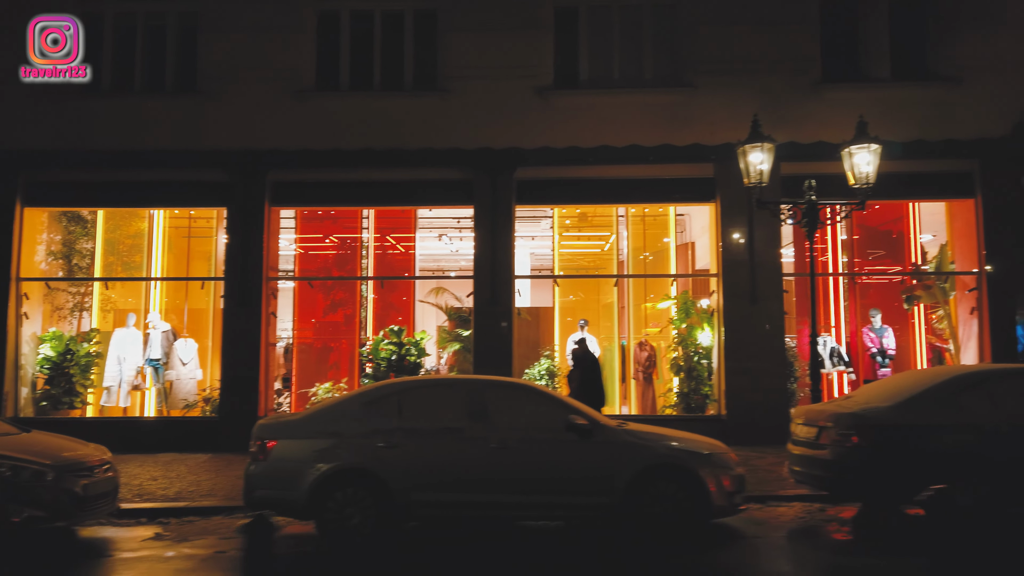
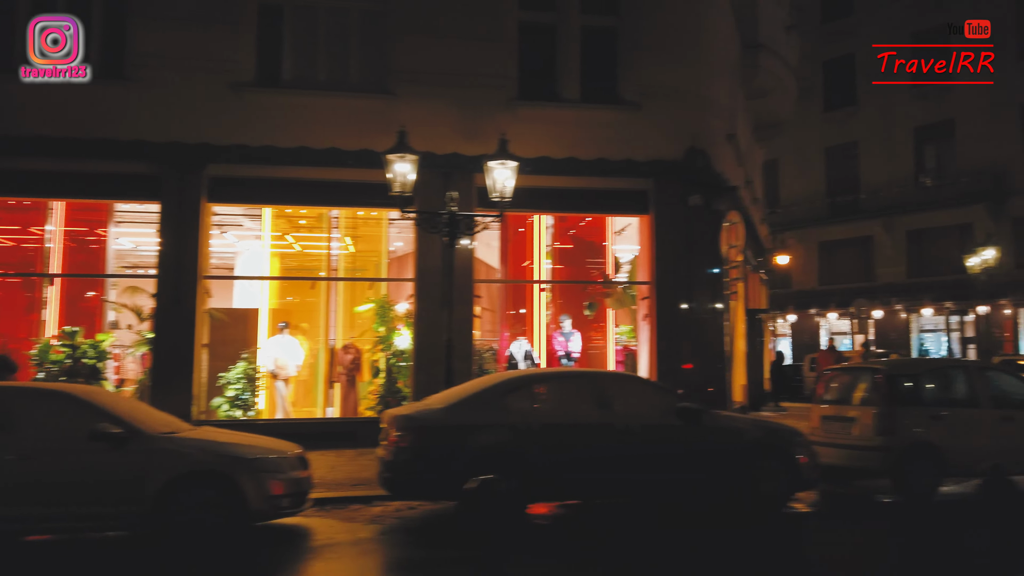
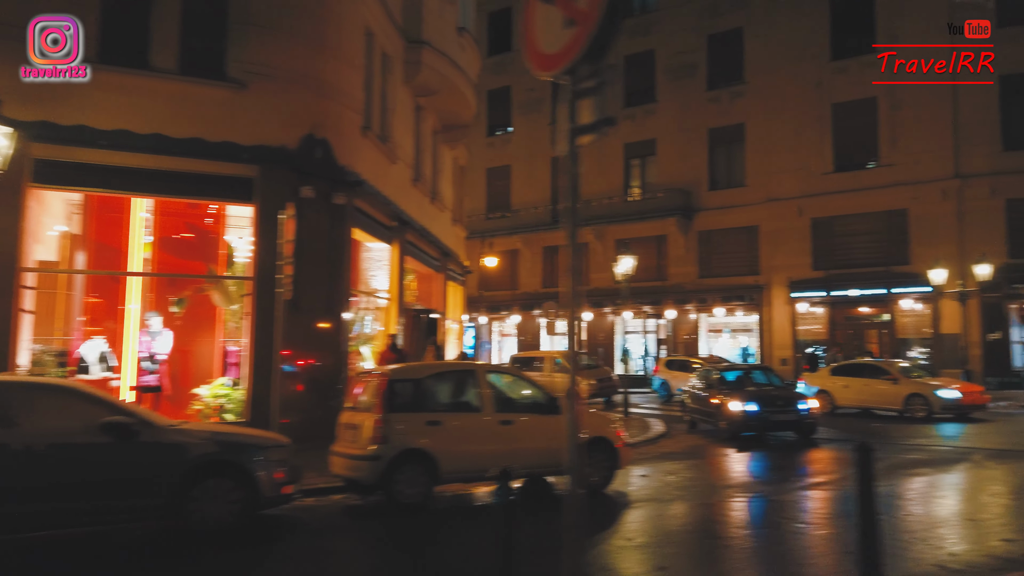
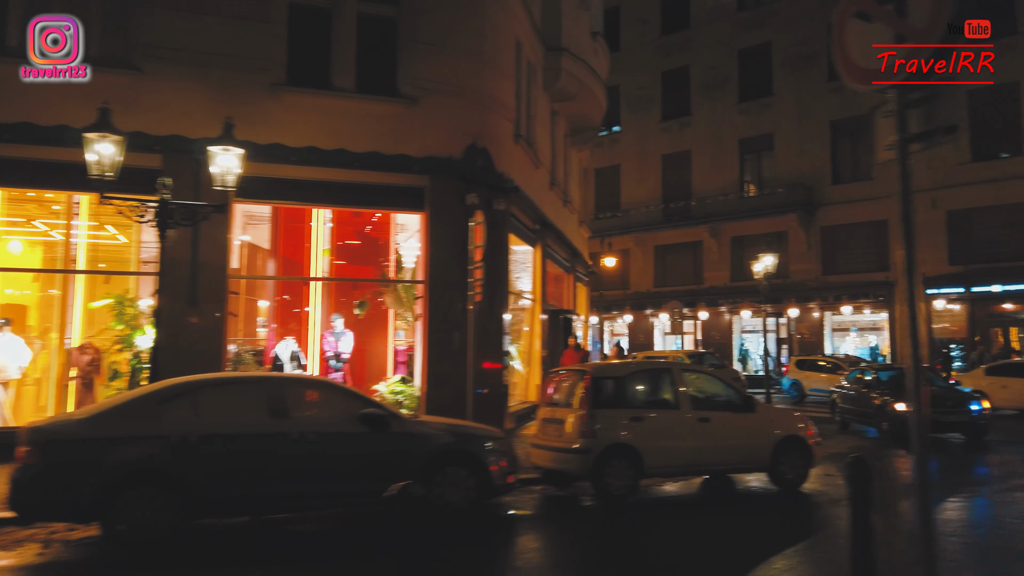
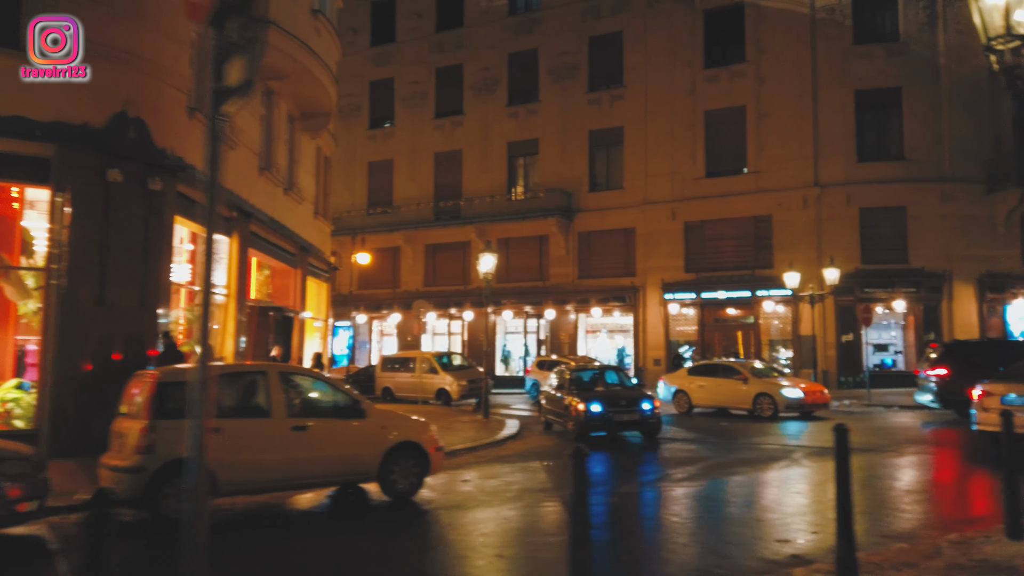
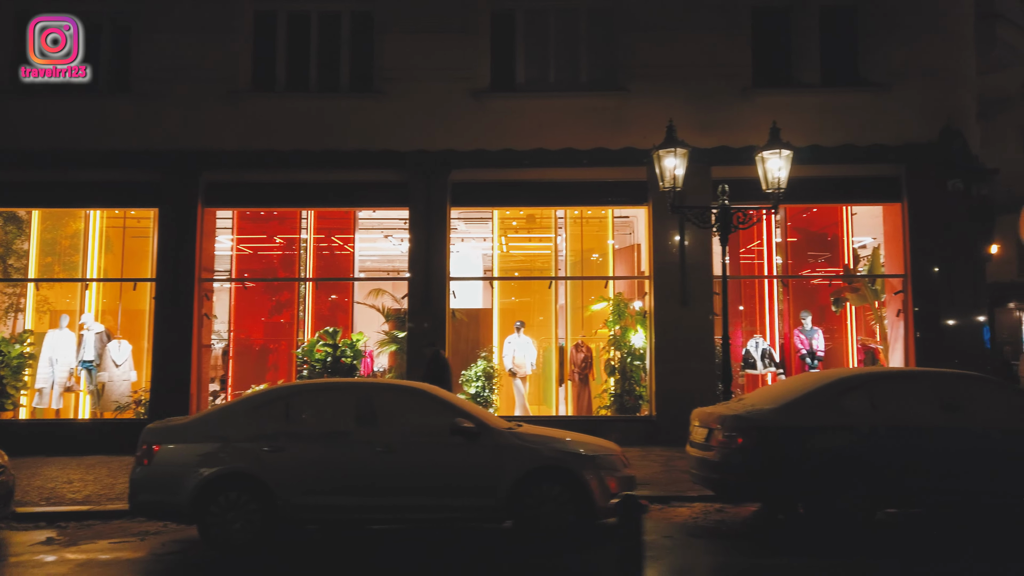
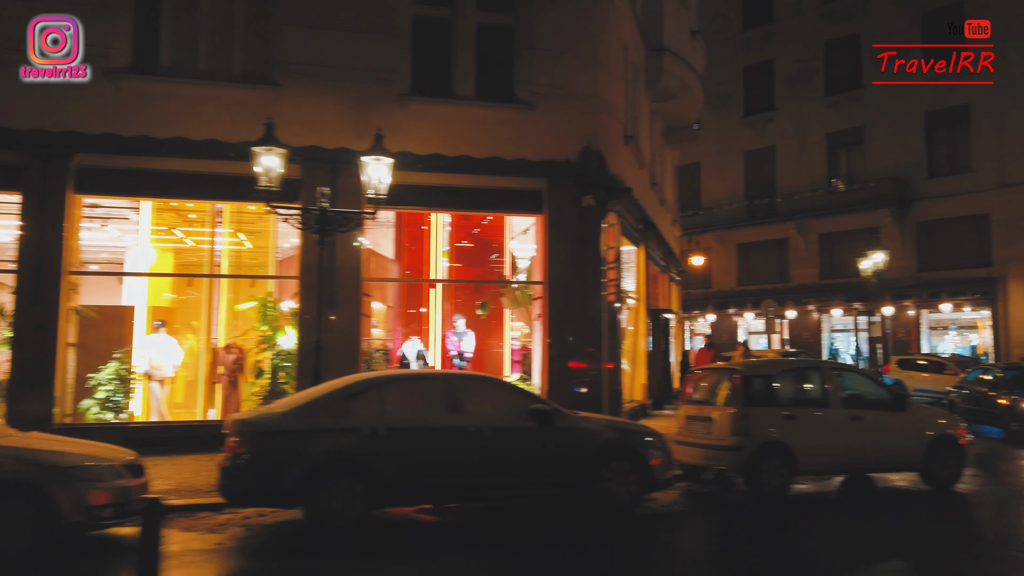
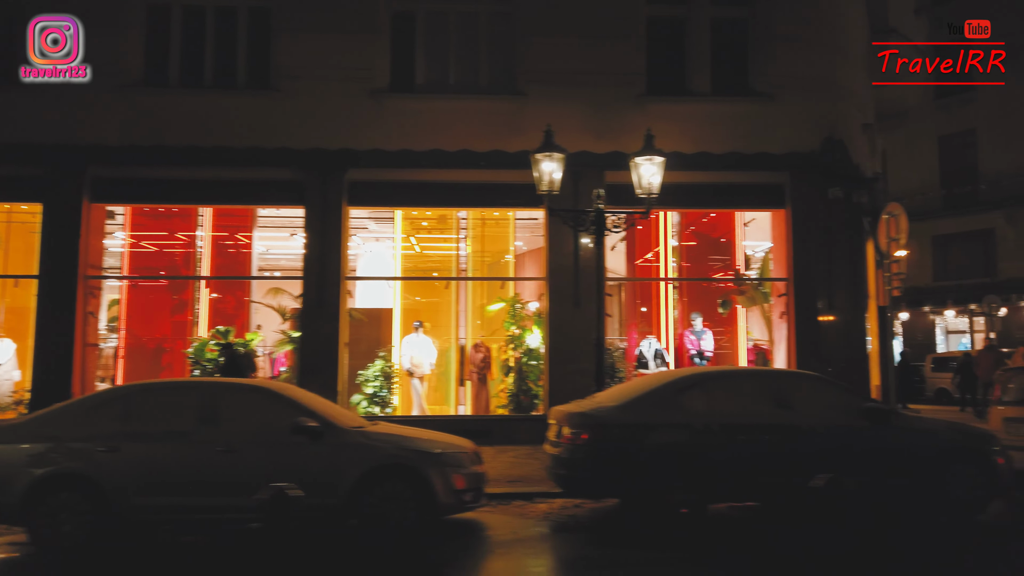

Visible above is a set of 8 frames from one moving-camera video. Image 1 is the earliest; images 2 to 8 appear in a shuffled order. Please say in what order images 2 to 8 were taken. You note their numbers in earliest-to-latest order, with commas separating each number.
6, 8, 2, 7, 4, 3, 5
